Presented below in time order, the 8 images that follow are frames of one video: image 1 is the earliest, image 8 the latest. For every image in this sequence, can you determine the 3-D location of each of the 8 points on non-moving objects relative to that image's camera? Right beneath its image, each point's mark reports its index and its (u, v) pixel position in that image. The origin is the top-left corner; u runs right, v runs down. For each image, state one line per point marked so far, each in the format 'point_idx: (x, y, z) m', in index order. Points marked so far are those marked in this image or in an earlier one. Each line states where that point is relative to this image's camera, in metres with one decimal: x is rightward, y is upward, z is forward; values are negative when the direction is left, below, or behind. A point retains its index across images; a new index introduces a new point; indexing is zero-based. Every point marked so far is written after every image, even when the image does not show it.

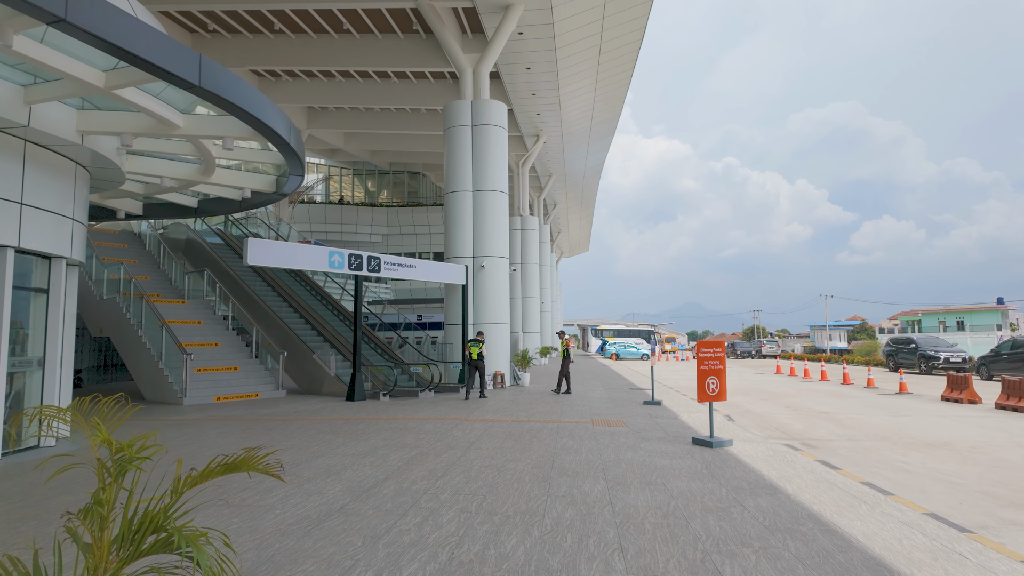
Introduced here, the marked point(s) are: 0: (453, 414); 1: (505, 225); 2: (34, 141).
0: (-1.1, -2.4, +11.0) m
1: (-0.2, +1.9, +17.8) m
2: (-6.2, +1.9, +7.6) m
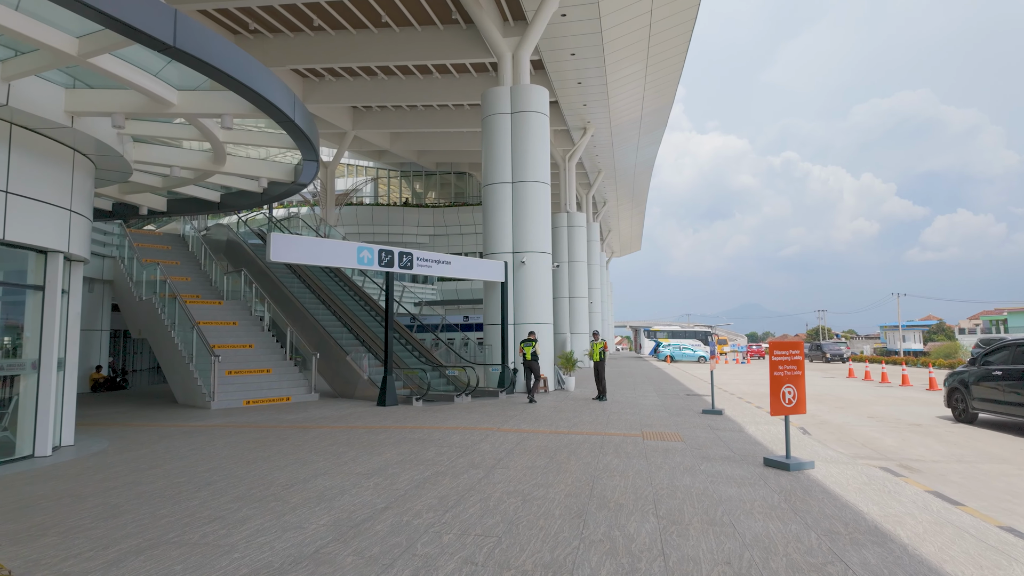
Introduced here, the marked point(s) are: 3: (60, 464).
0: (-0.4, -2.3, +9.9) m
1: (+1.0, +1.9, +16.6) m
2: (-5.9, +2.0, +7.0) m
3: (-5.5, -2.1, +7.1) m
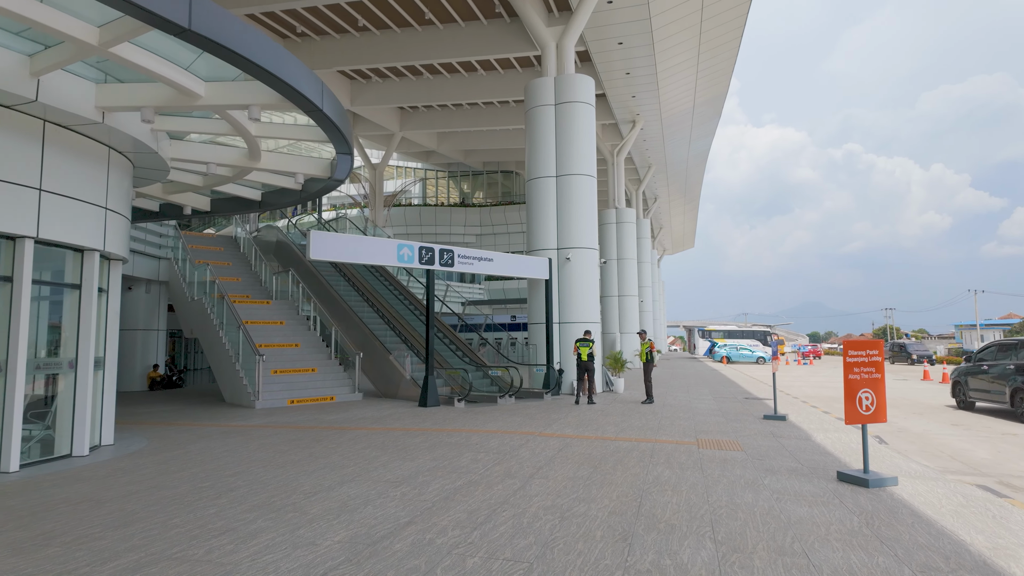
0: (+0.3, -2.2, +9.4) m
1: (+2.2, +2.0, +16.0) m
2: (-5.4, +2.0, +7.0) m
3: (-5.0, -2.1, +7.0) m
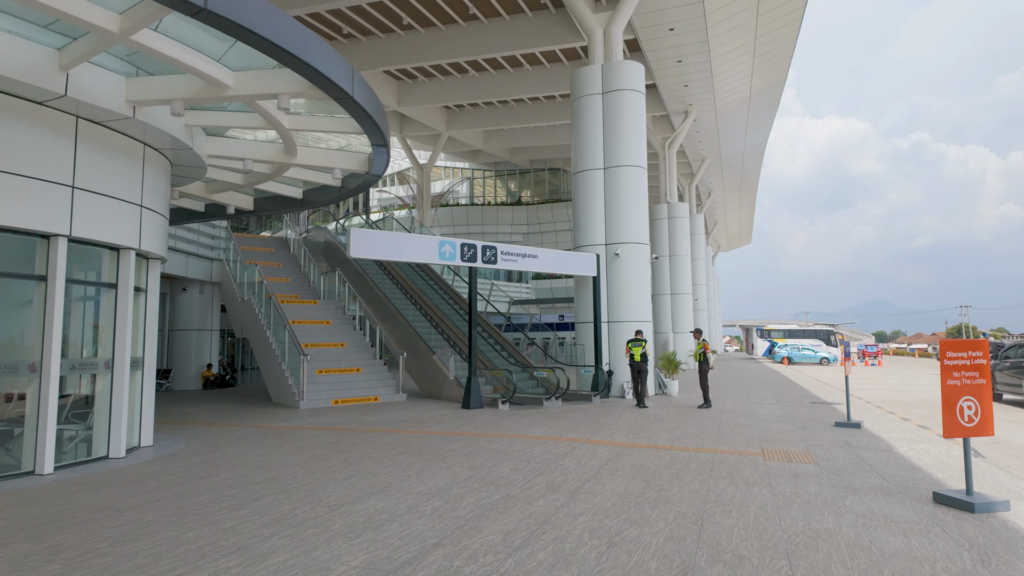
0: (+1.0, -2.2, +8.8) m
1: (+3.4, +2.1, +15.2) m
2: (-4.9, +2.0, +6.9) m
3: (-4.5, -2.1, +6.9) m
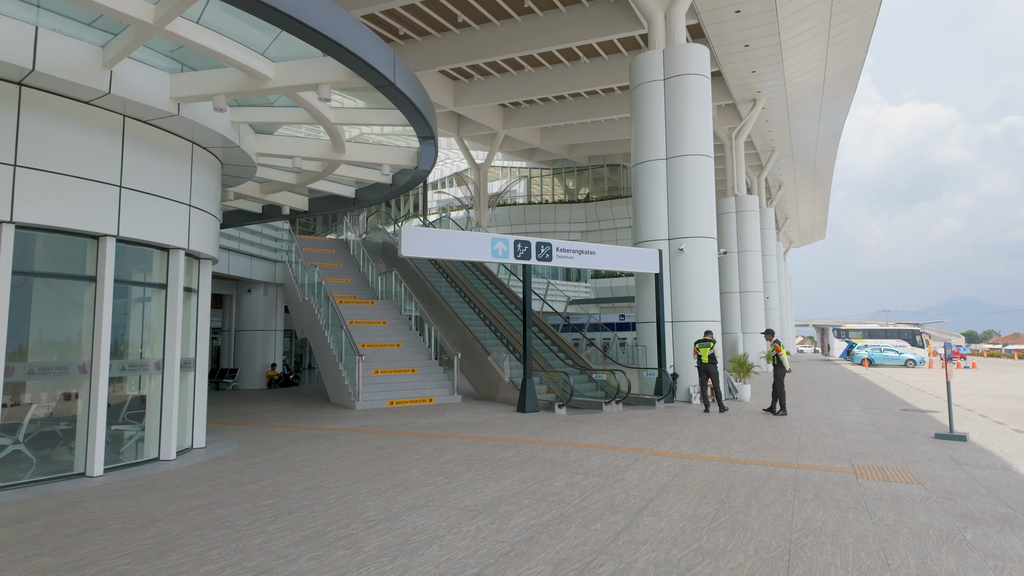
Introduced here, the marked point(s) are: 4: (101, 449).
0: (+1.8, -2.1, +8.2) m
1: (+4.8, +2.2, +14.3) m
2: (-4.4, +2.0, +6.8) m
3: (-3.9, -2.1, +6.8) m
4: (-4.5, -1.7, +6.4) m
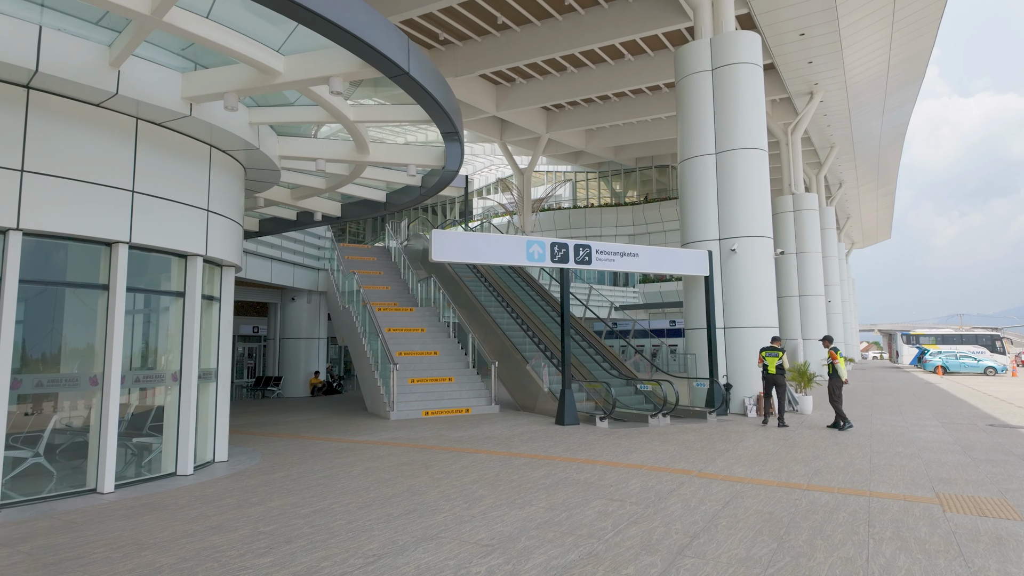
0: (+2.2, -2.2, +7.4) m
1: (+5.7, +2.1, +13.3) m
2: (-4.1, +1.9, +6.6) m
3: (-3.5, -2.2, +6.5) m
4: (-4.2, -1.8, +6.2) m
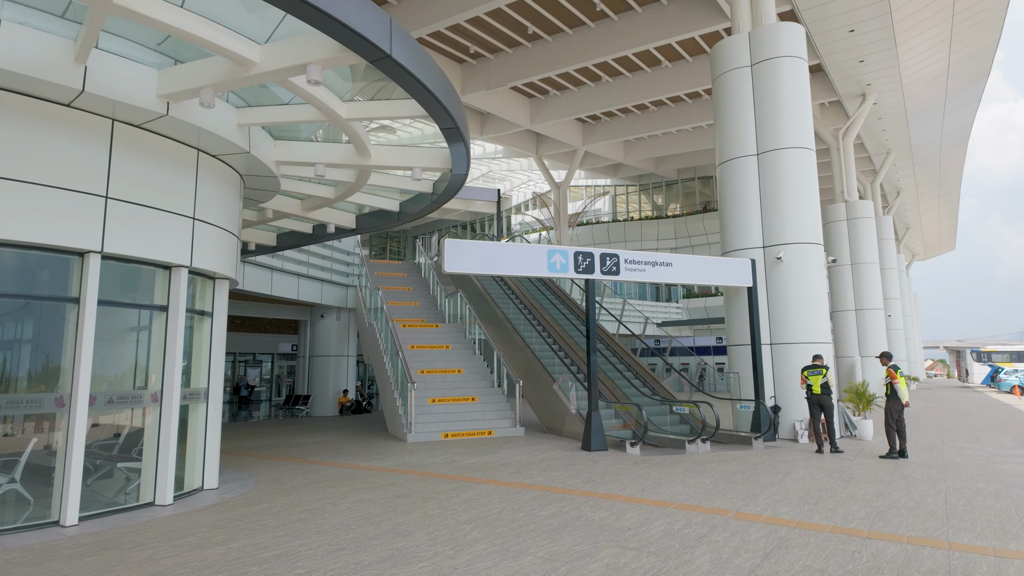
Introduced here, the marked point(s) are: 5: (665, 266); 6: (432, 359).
0: (+2.3, -2.3, +6.4) m
1: (+6.2, +1.8, +12.1) m
2: (-4.0, +1.7, +6.2) m
3: (-3.5, -2.3, +5.9) m
4: (-4.1, -2.0, +5.7) m
5: (+2.9, +0.4, +11.1) m
6: (-2.0, -1.8, +14.9) m
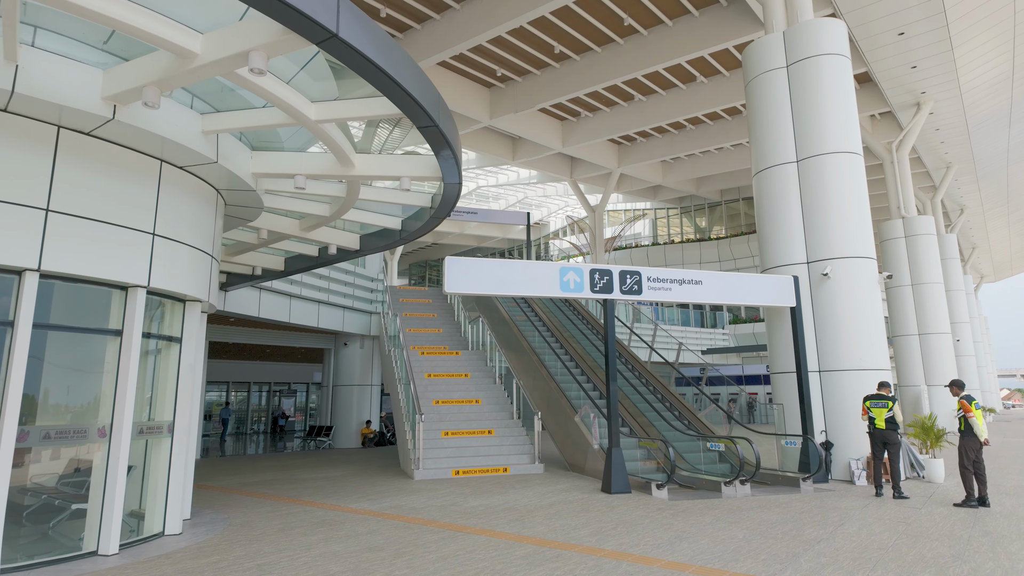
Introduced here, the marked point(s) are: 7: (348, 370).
0: (+2.2, -2.4, +5.2) m
1: (+6.5, +1.5, +10.8) m
2: (-4.2, +1.5, +5.7) m
3: (-3.6, -2.5, +5.2) m
4: (-4.3, -2.1, +5.0) m
5: (+3.1, 0.0, +10.0) m
6: (-1.5, -2.4, +14.0) m
7: (-5.5, -2.7, +19.8) m
